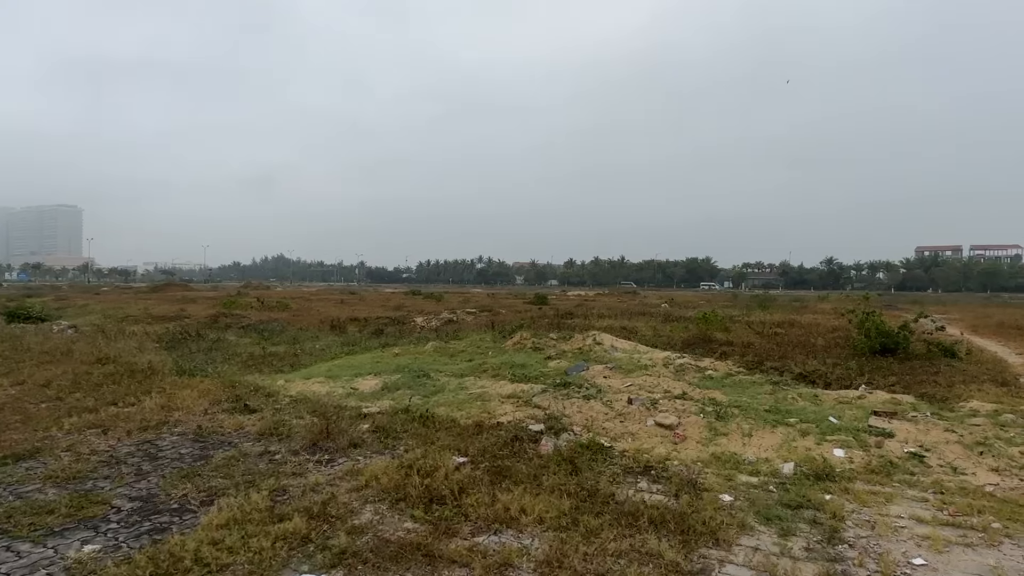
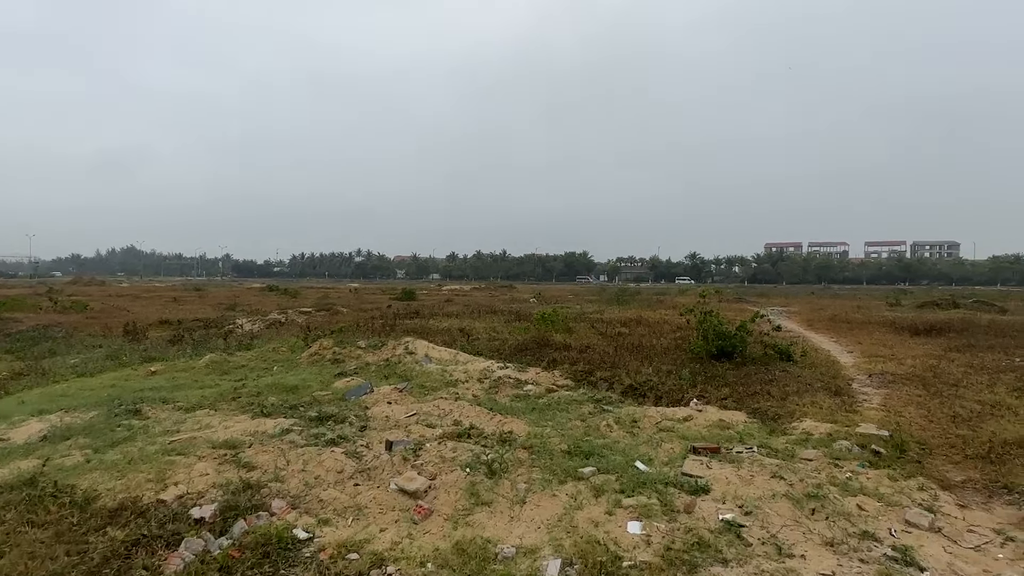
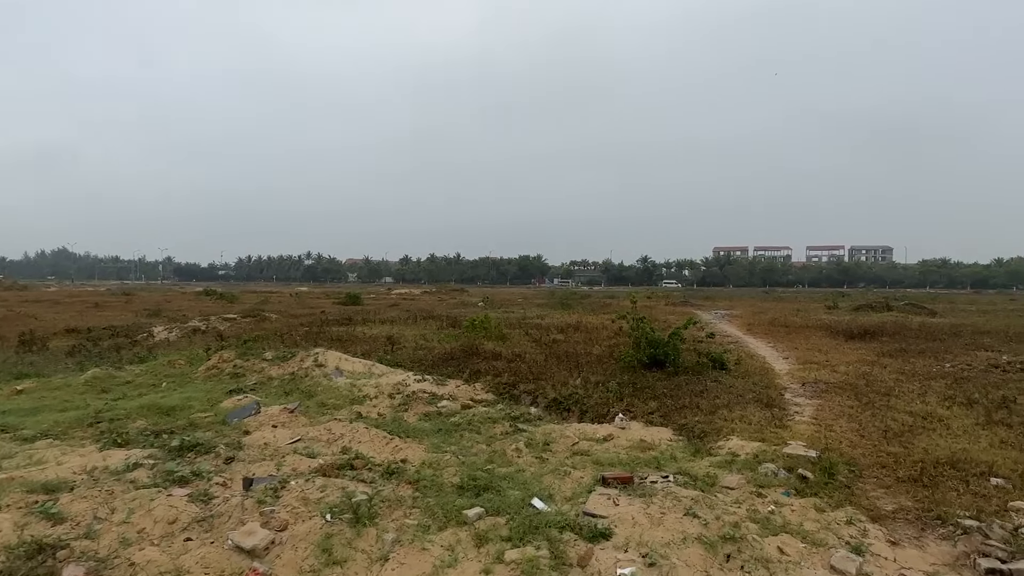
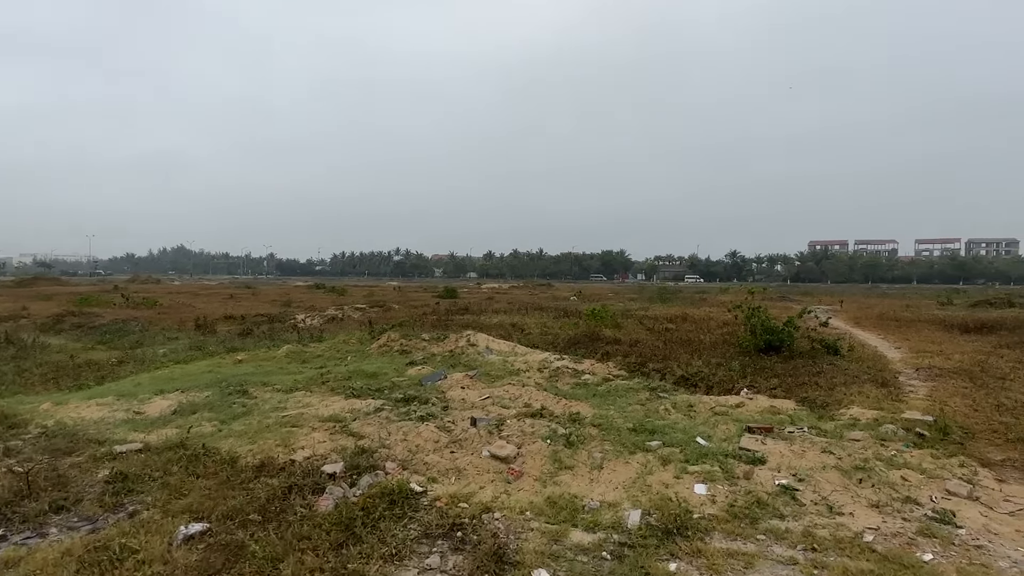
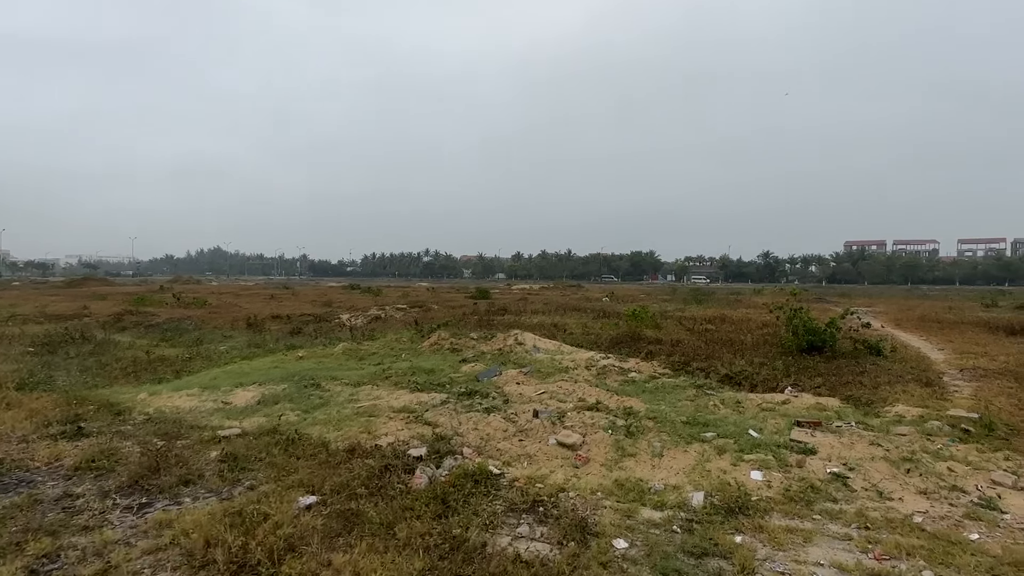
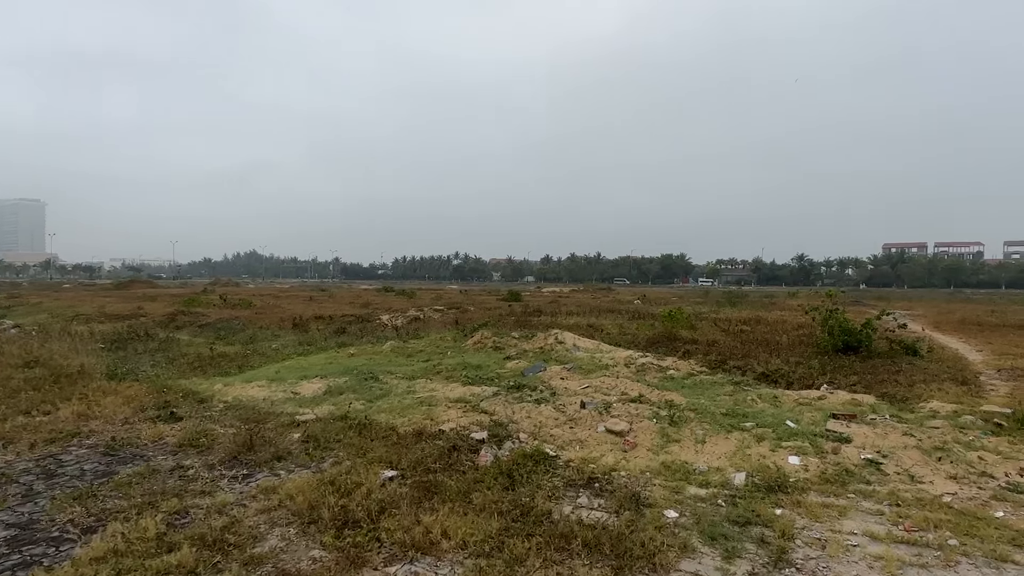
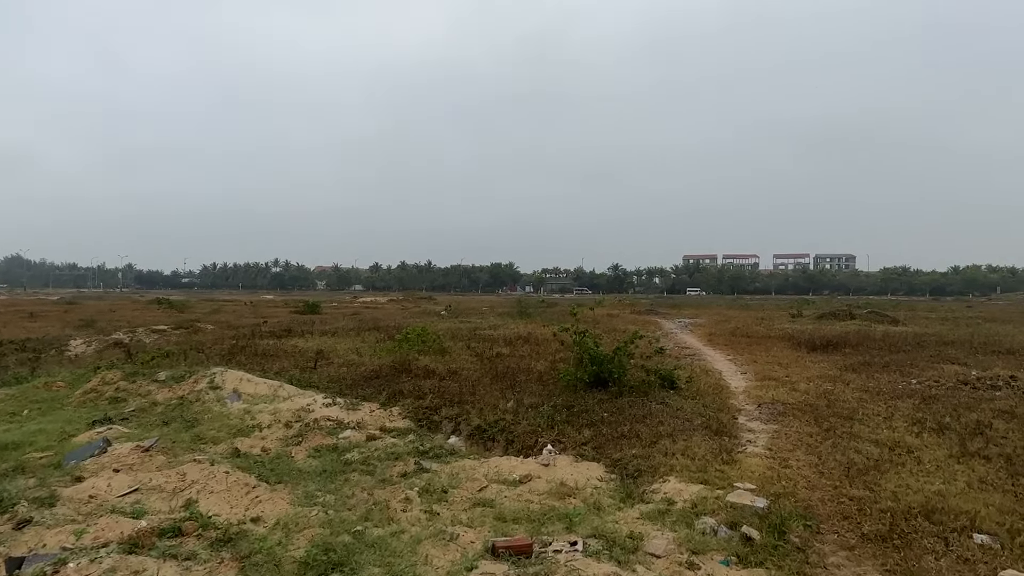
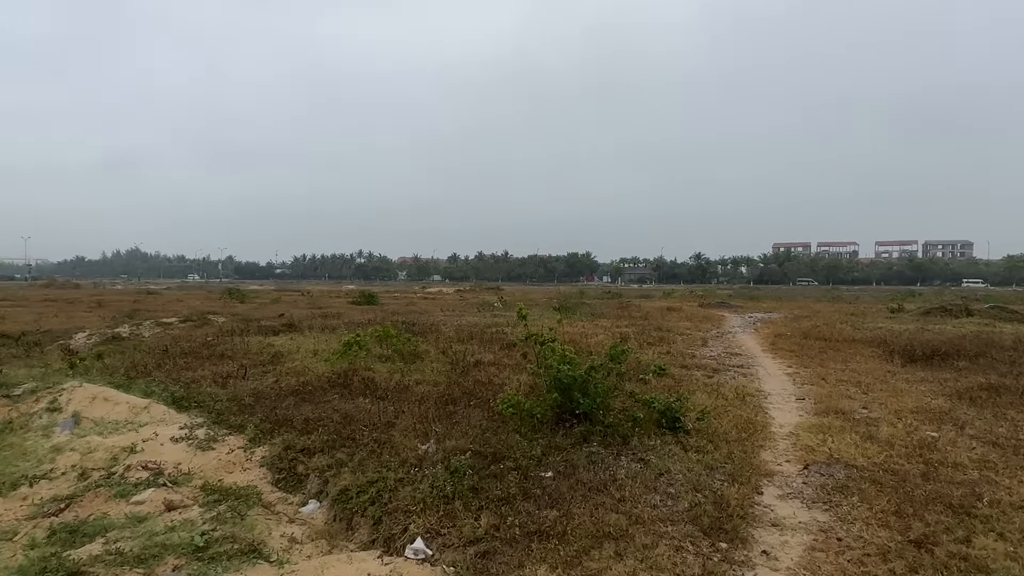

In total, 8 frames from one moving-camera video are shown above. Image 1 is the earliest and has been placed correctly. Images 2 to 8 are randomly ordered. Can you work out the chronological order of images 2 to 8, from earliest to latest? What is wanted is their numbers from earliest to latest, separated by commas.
6, 5, 4, 2, 3, 7, 8
